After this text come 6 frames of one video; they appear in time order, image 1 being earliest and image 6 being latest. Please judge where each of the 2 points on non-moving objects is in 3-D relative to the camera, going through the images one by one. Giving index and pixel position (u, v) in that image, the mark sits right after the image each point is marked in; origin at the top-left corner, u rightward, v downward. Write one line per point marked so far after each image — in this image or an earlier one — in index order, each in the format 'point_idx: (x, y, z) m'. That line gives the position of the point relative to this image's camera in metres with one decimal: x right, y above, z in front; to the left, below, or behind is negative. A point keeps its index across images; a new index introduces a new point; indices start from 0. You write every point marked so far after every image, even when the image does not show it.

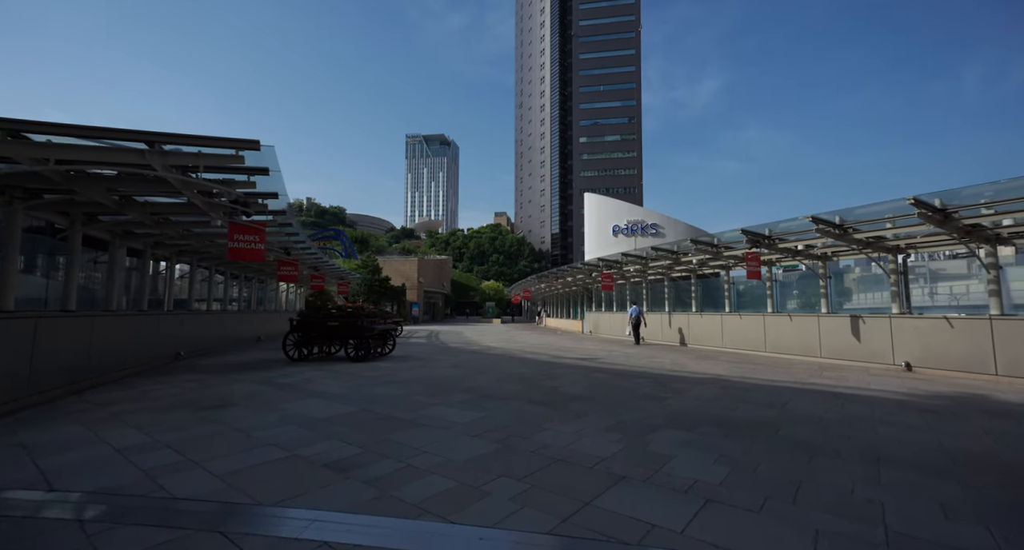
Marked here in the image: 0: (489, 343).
0: (-0.9, -2.8, +18.2) m
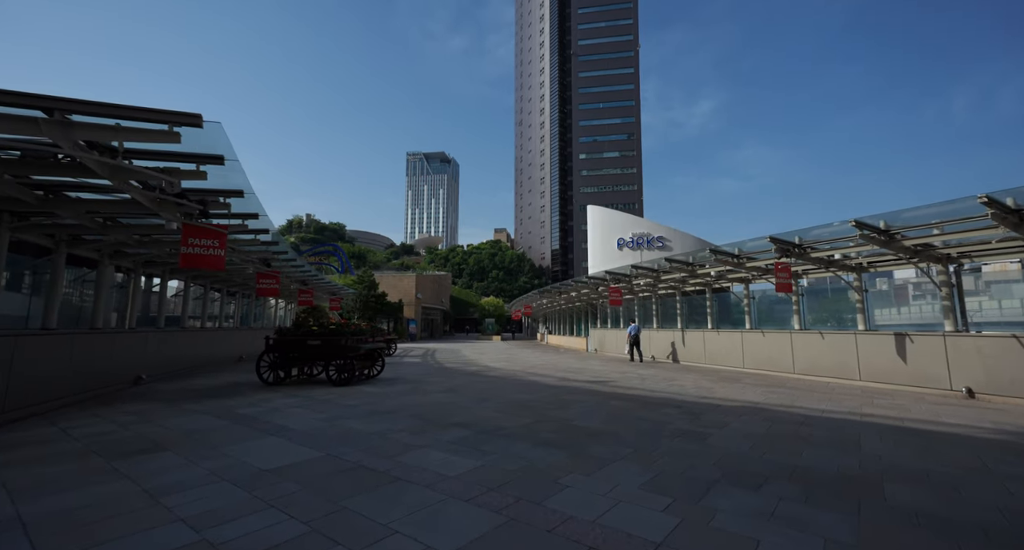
0: (-0.8, -3.4, +16.9) m
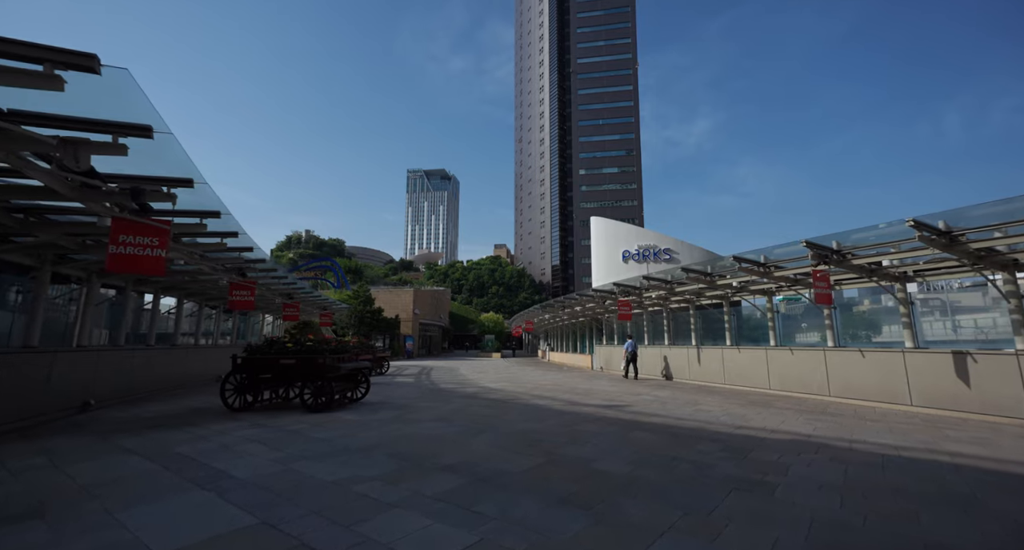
0: (-0.8, -3.8, +15.6) m
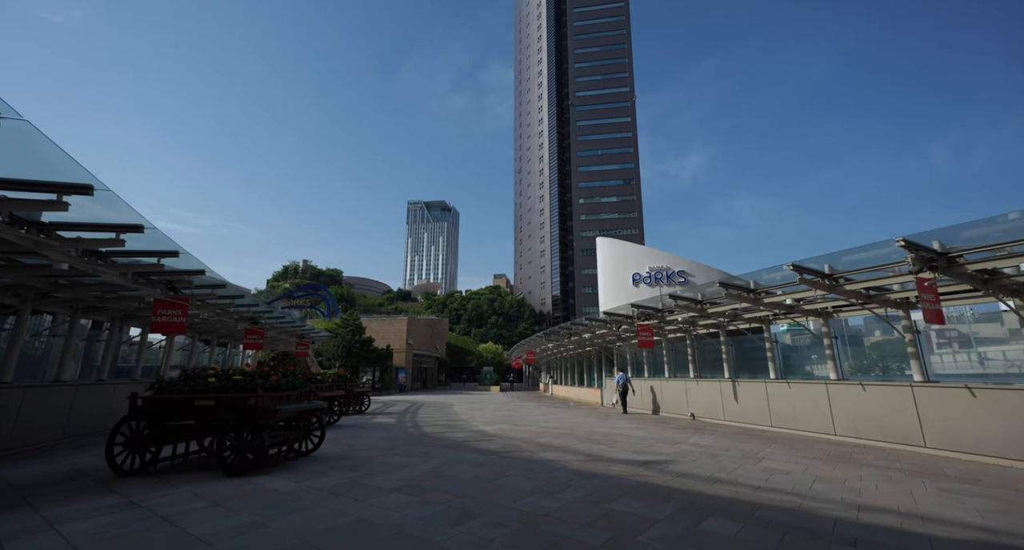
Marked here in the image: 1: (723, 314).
0: (-0.8, -4.4, +13.0) m
1: (+6.4, -1.2, +13.5) m
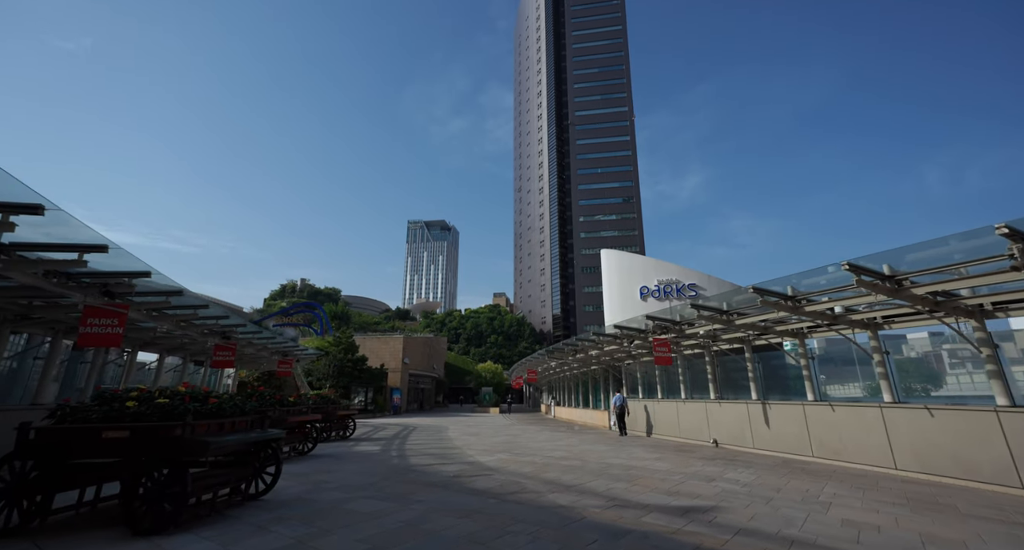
0: (-0.8, -4.6, +11.3) m
1: (+6.5, -1.5, +12.0) m
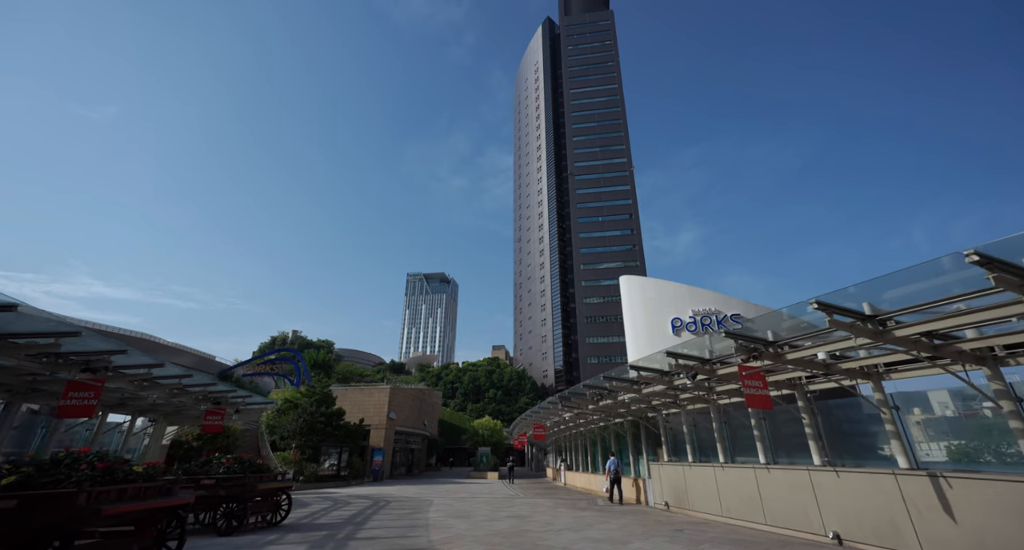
0: (-0.6, -4.3, +6.5) m
1: (+6.6, -1.3, +7.6) m
